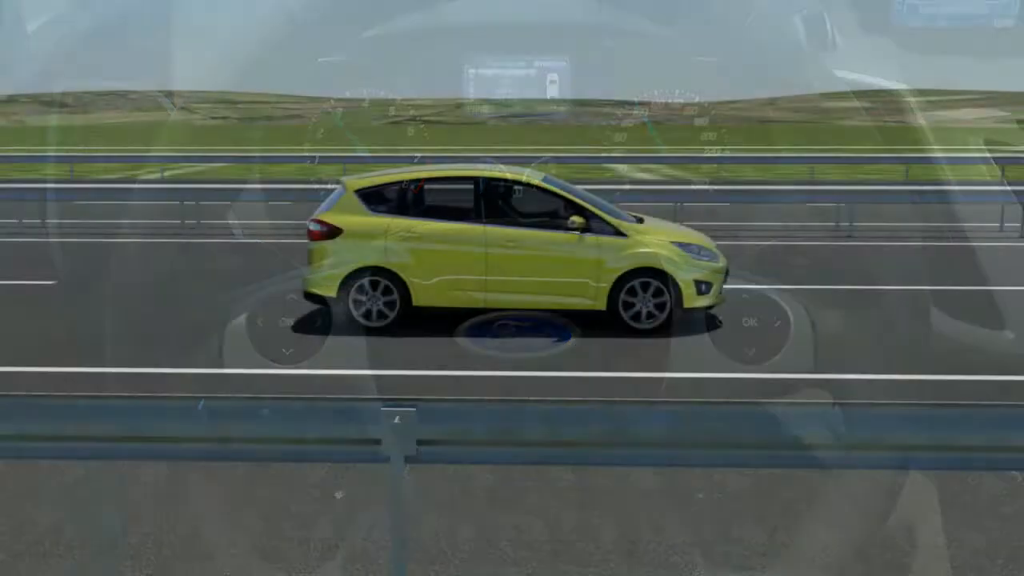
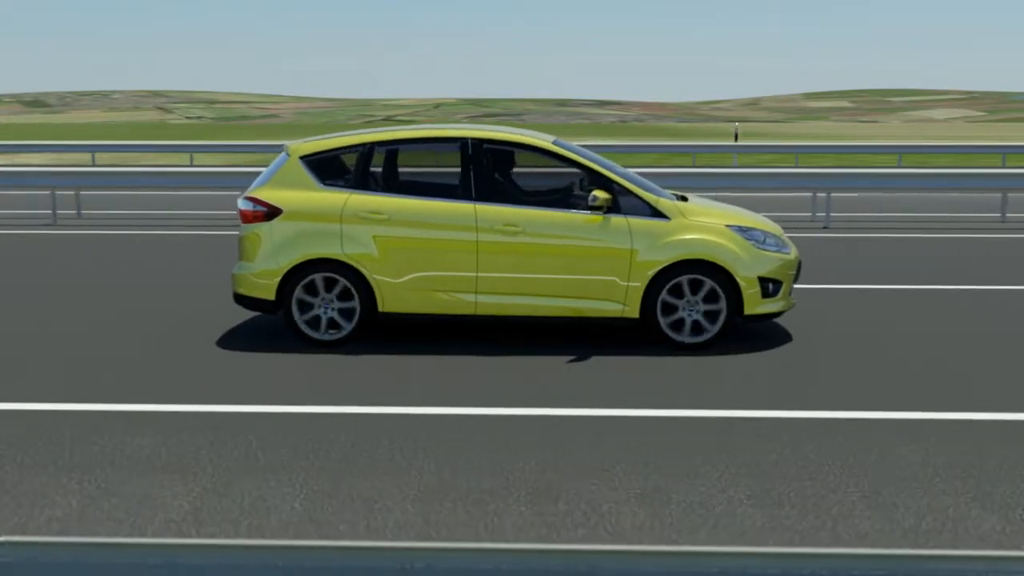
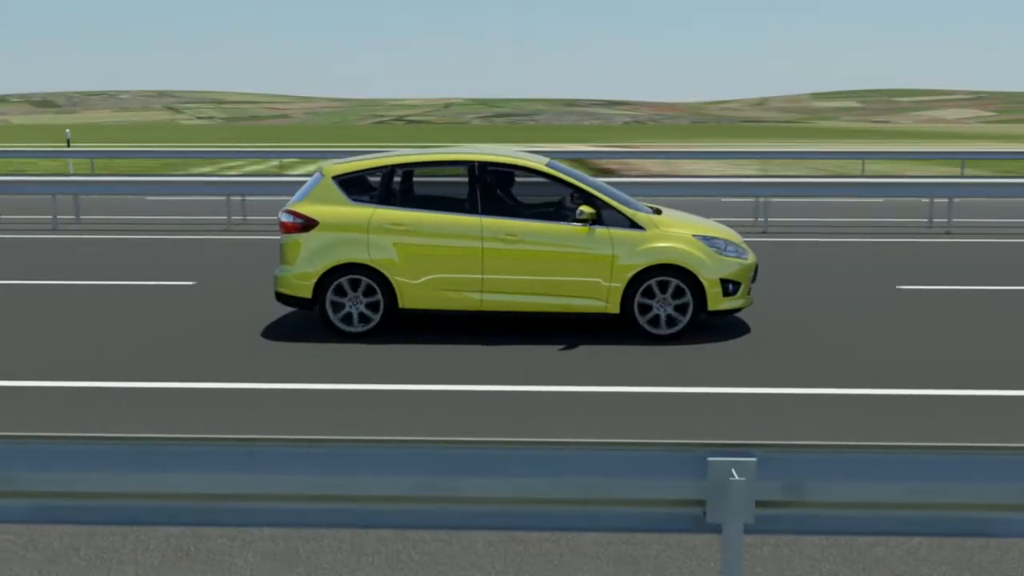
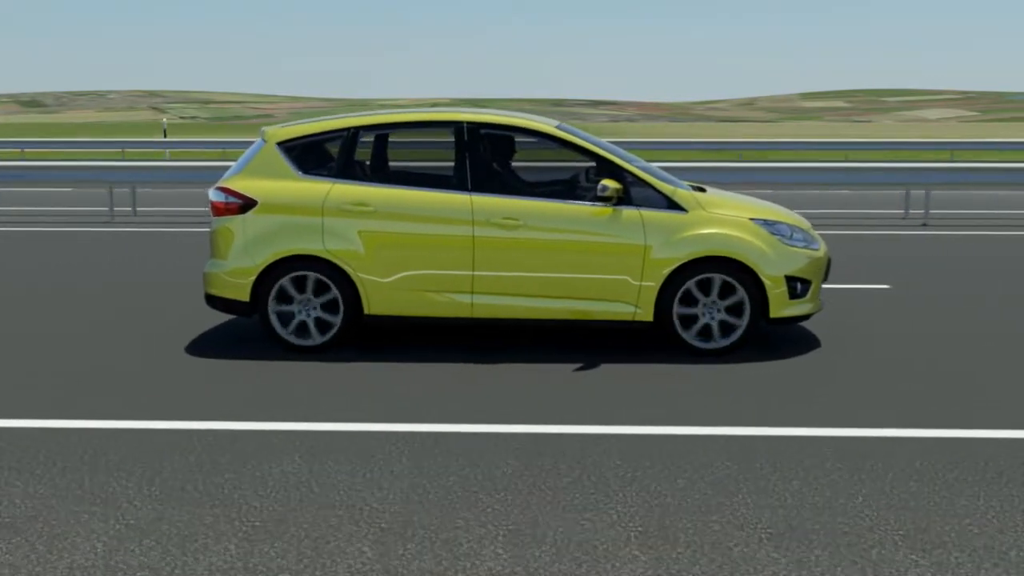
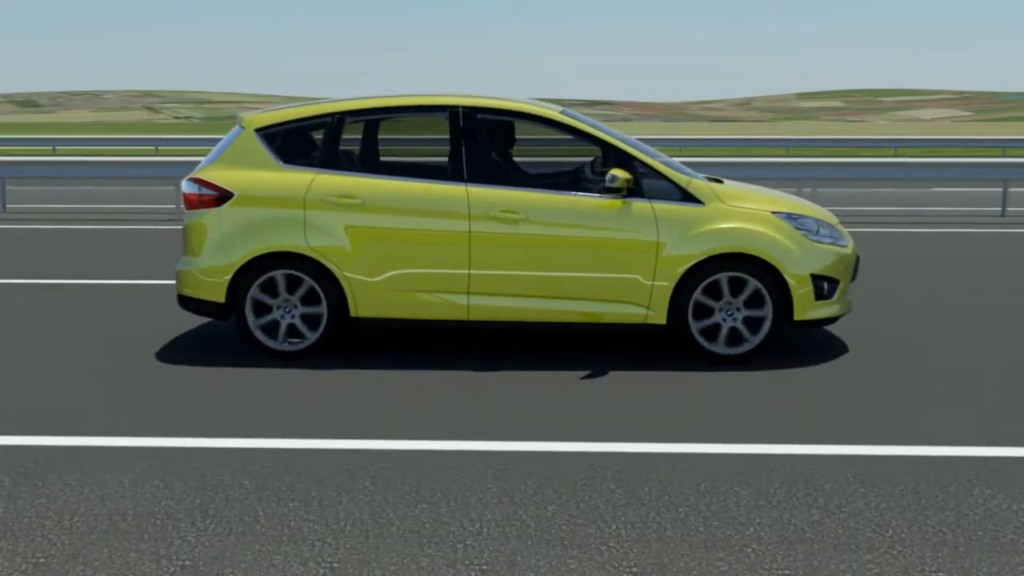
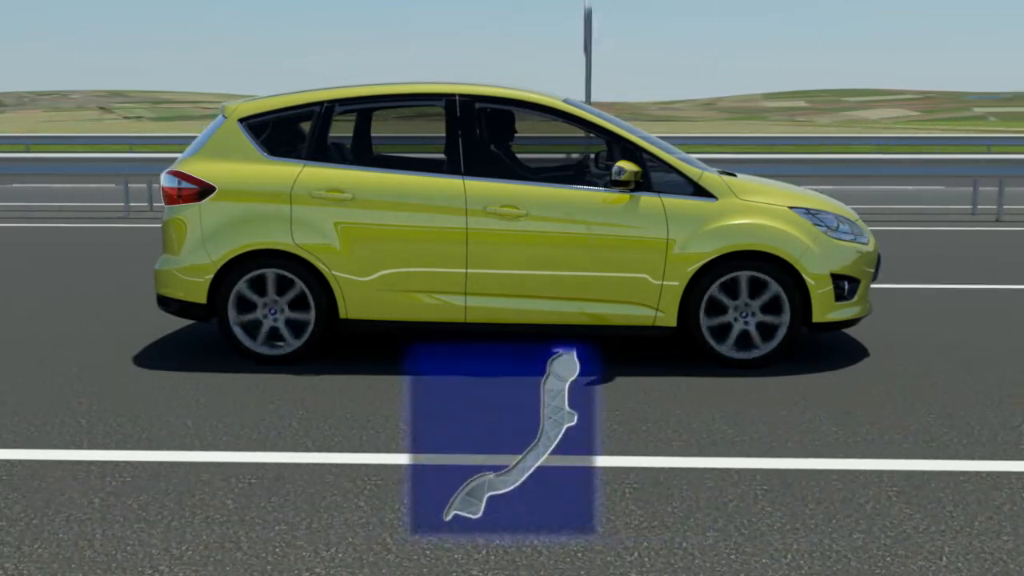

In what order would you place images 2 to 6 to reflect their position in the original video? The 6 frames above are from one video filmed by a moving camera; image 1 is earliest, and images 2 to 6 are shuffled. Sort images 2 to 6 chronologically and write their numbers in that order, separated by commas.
3, 2, 4, 5, 6
